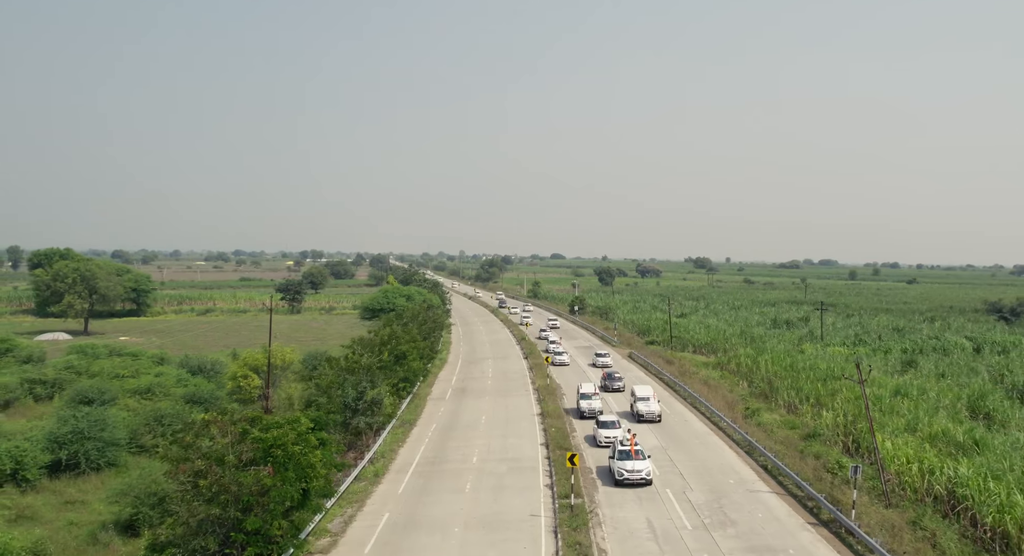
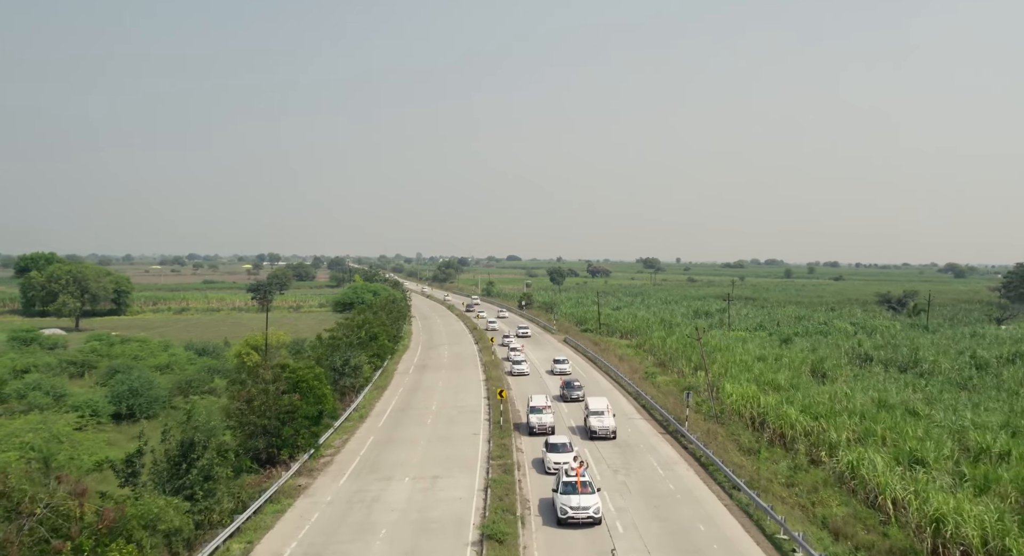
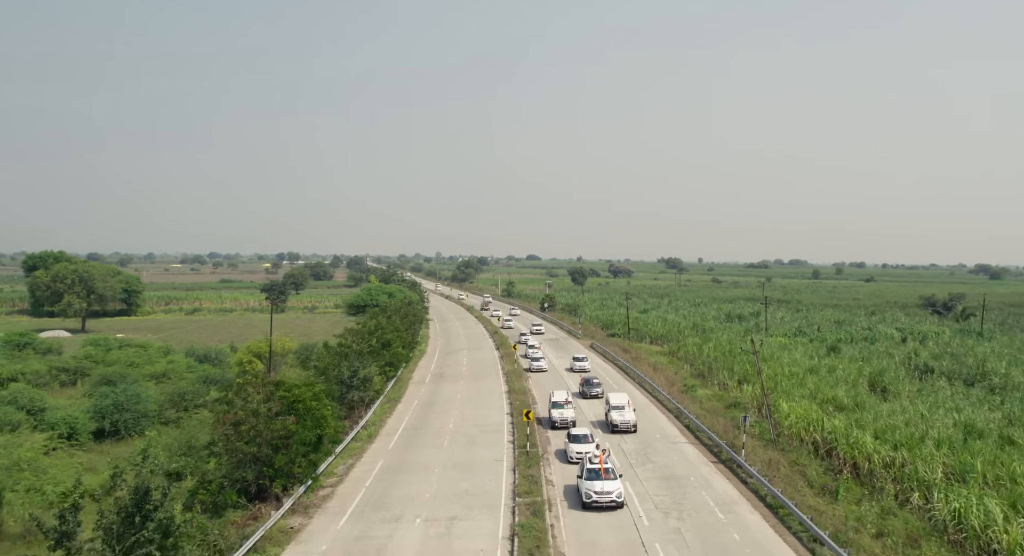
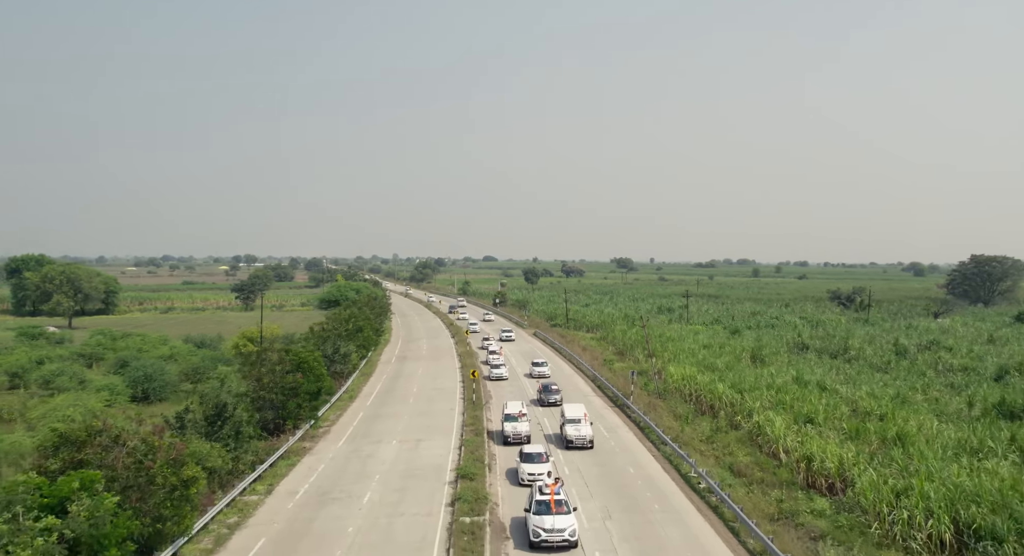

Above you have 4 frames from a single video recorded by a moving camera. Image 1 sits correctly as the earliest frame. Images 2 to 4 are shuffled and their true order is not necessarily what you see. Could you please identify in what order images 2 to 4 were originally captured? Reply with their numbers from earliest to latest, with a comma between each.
3, 2, 4
